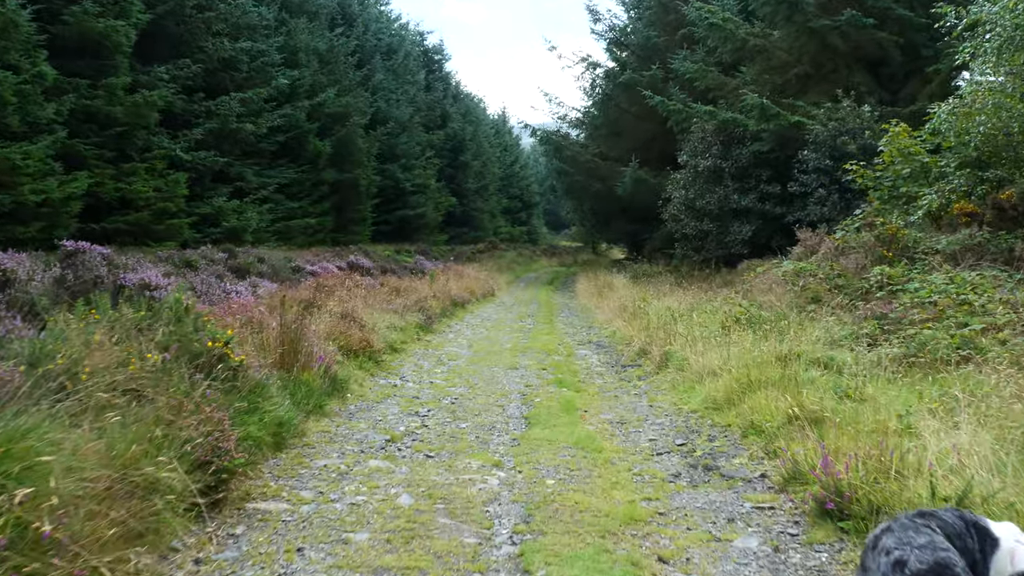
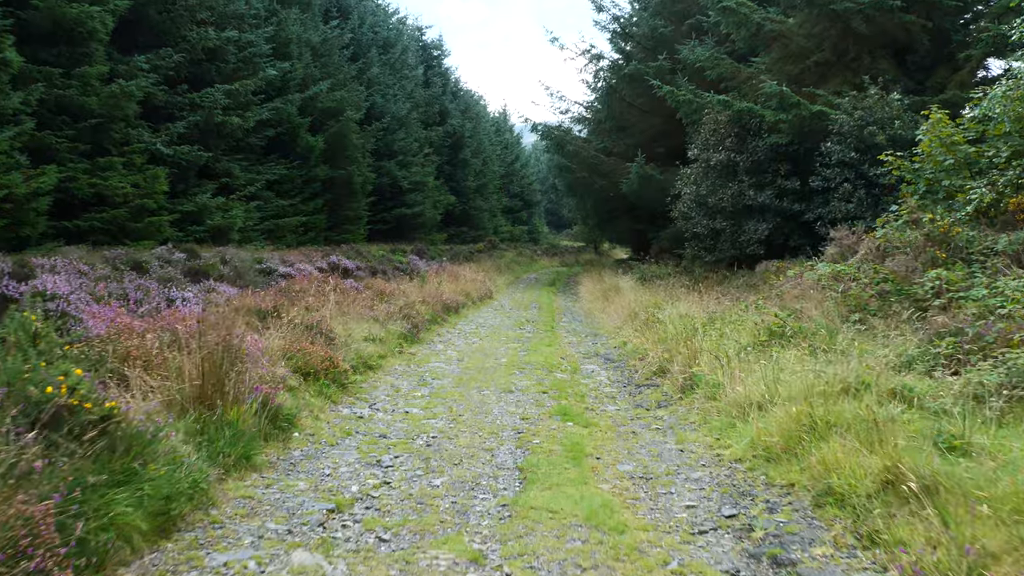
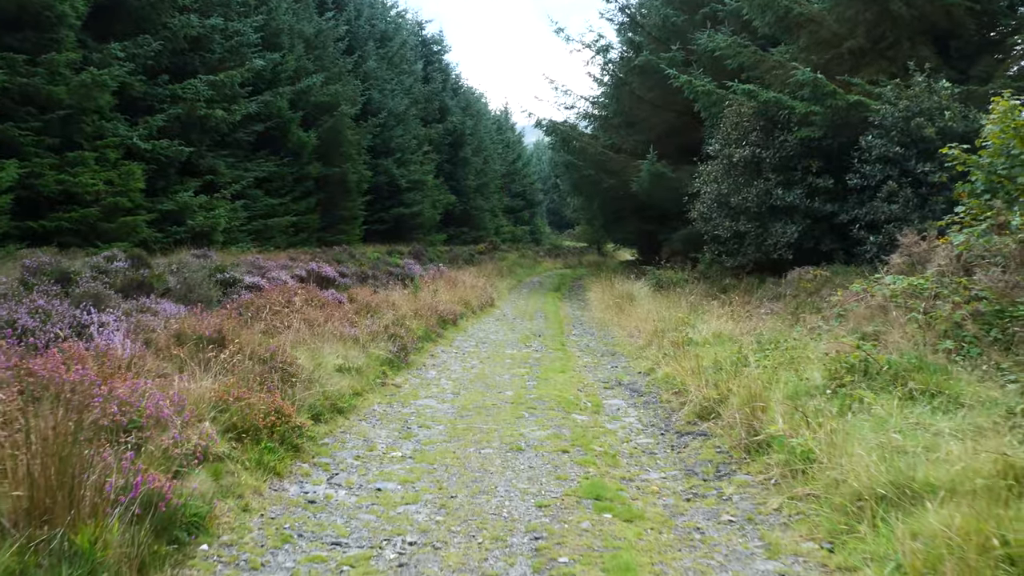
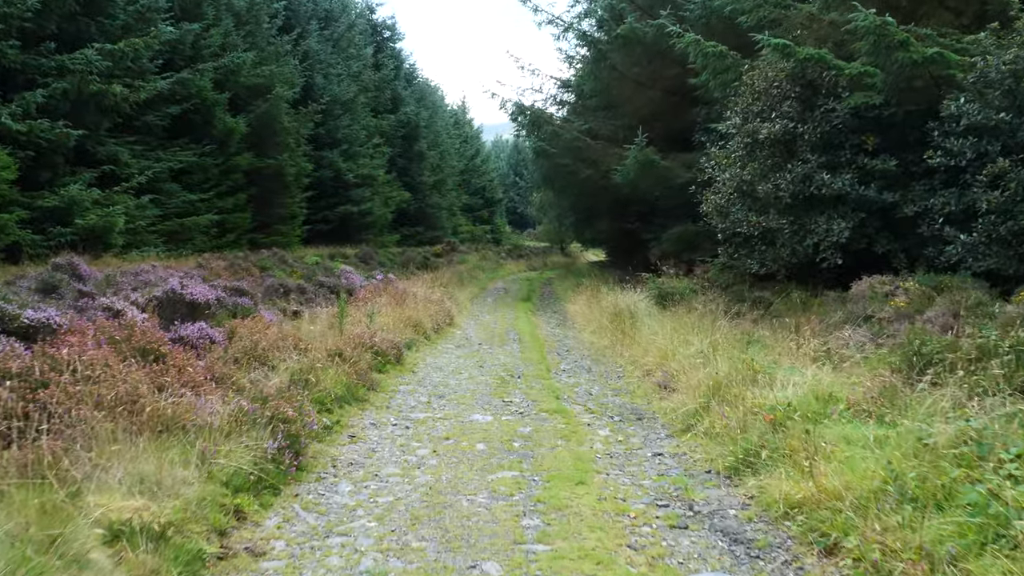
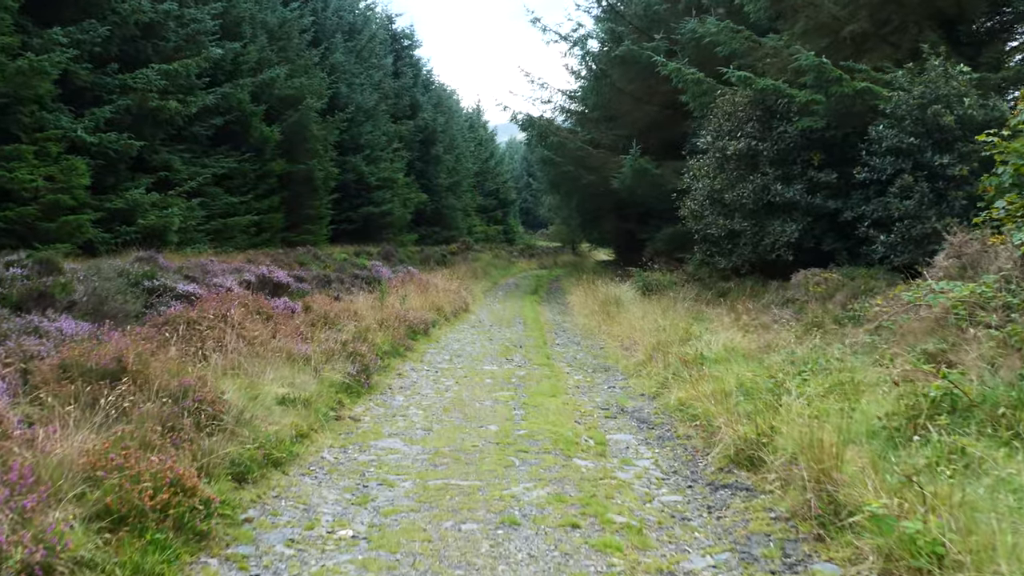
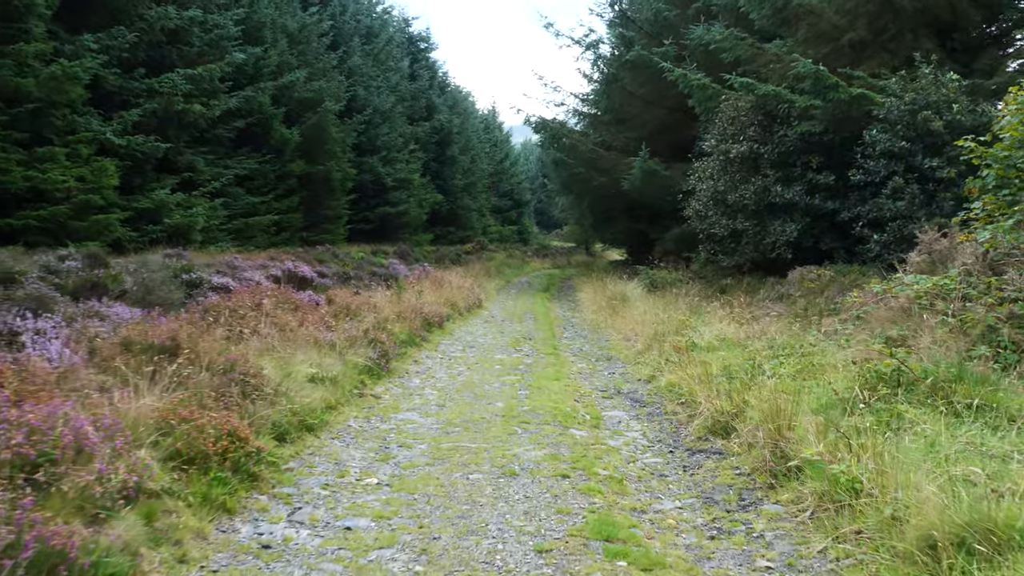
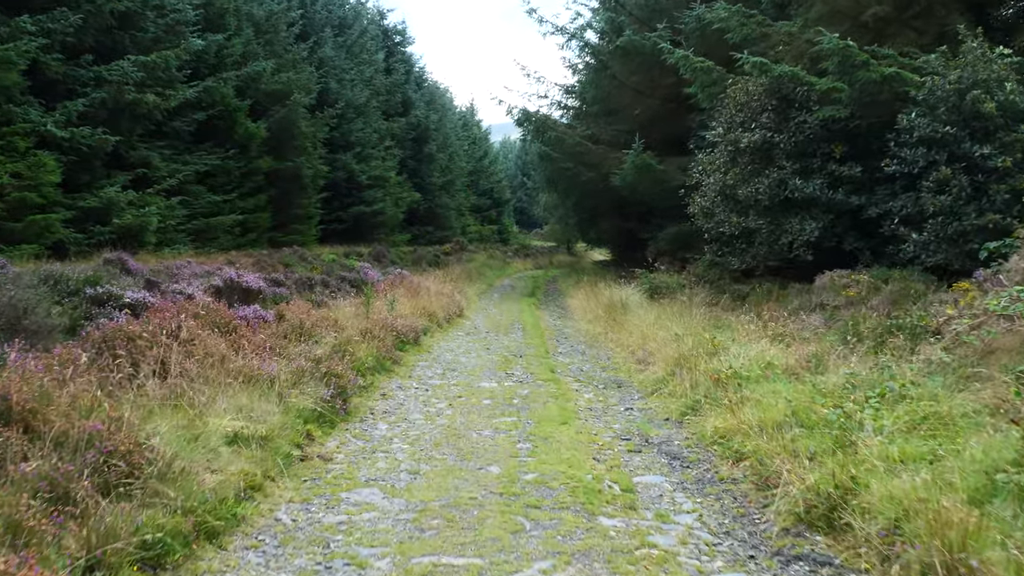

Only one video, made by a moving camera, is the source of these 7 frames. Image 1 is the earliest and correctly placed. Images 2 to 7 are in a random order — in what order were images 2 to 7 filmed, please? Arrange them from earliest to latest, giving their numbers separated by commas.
2, 3, 6, 5, 7, 4
